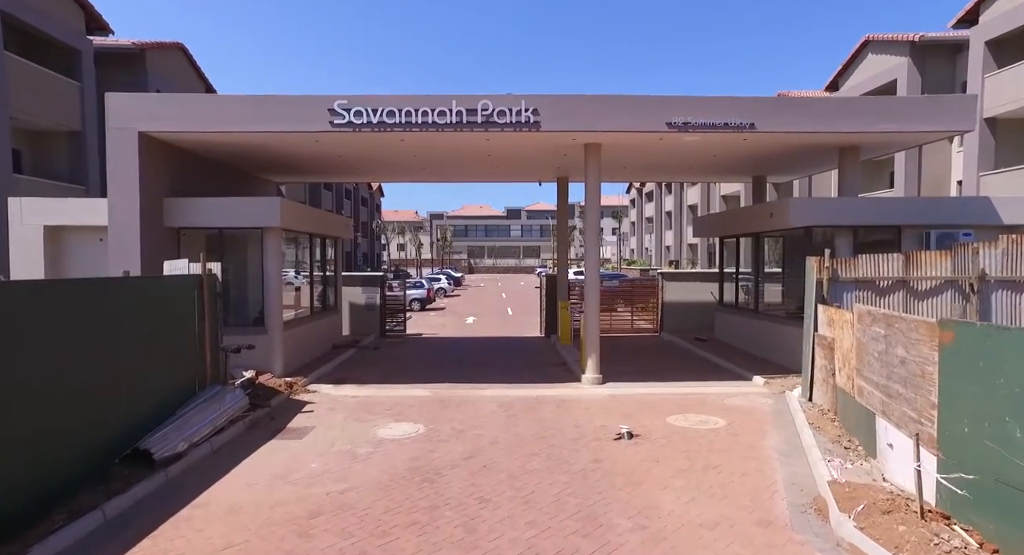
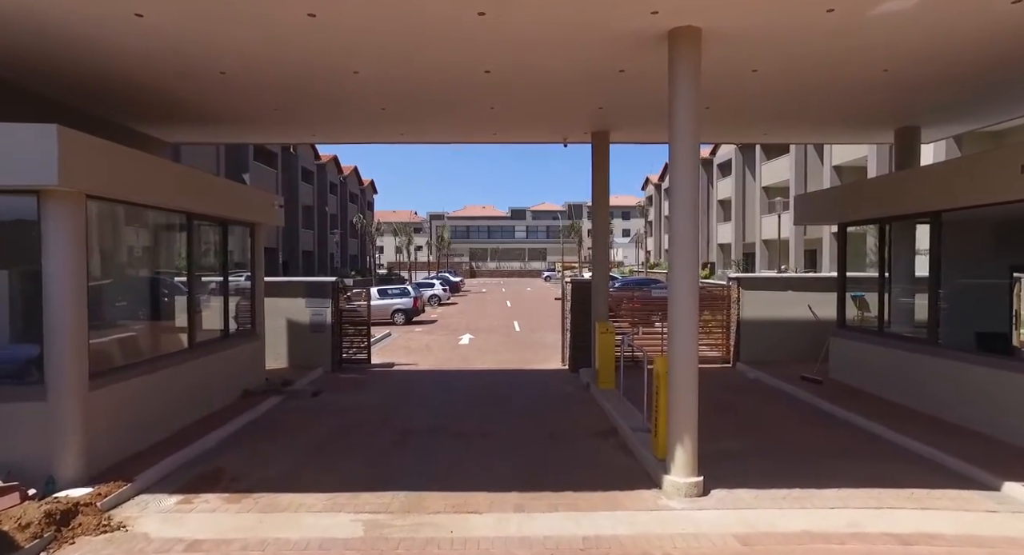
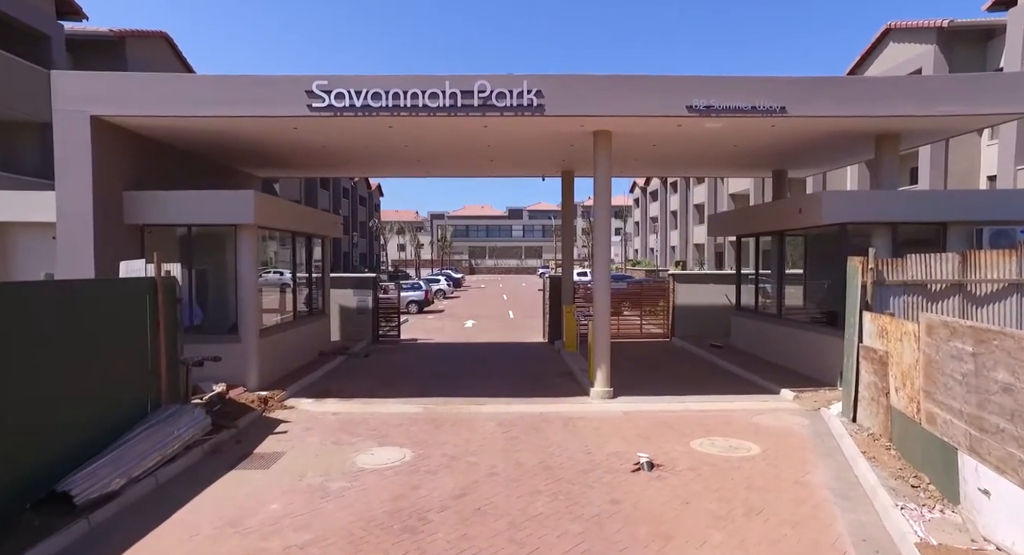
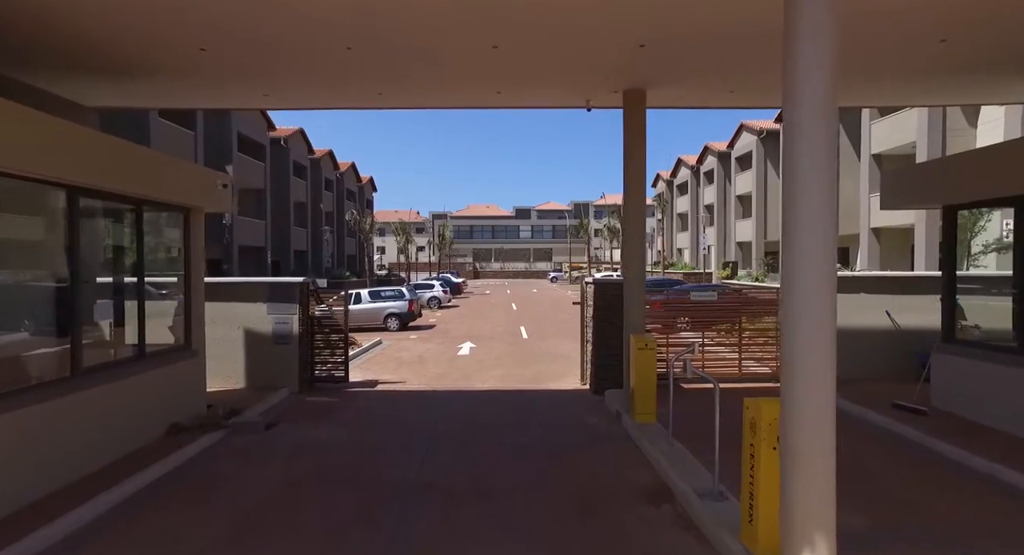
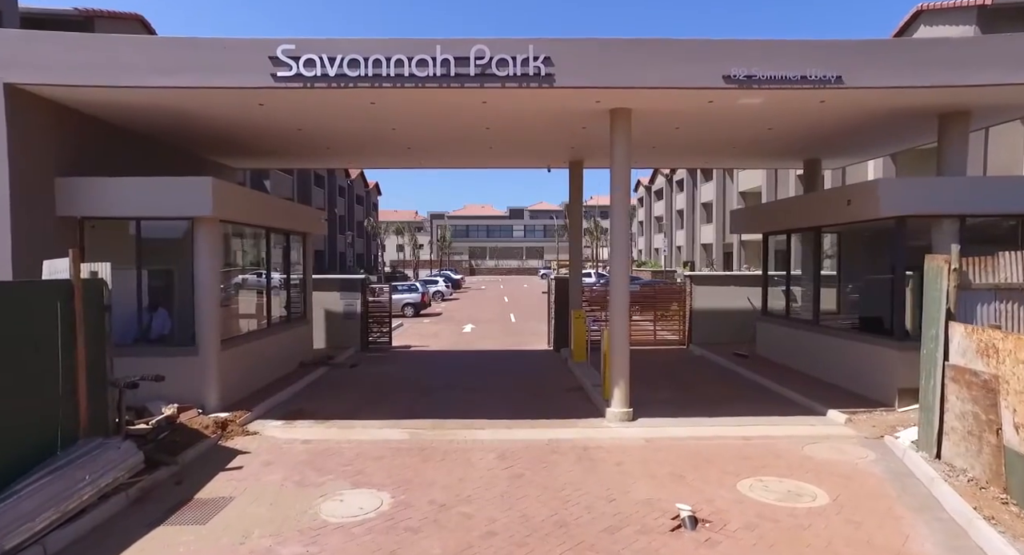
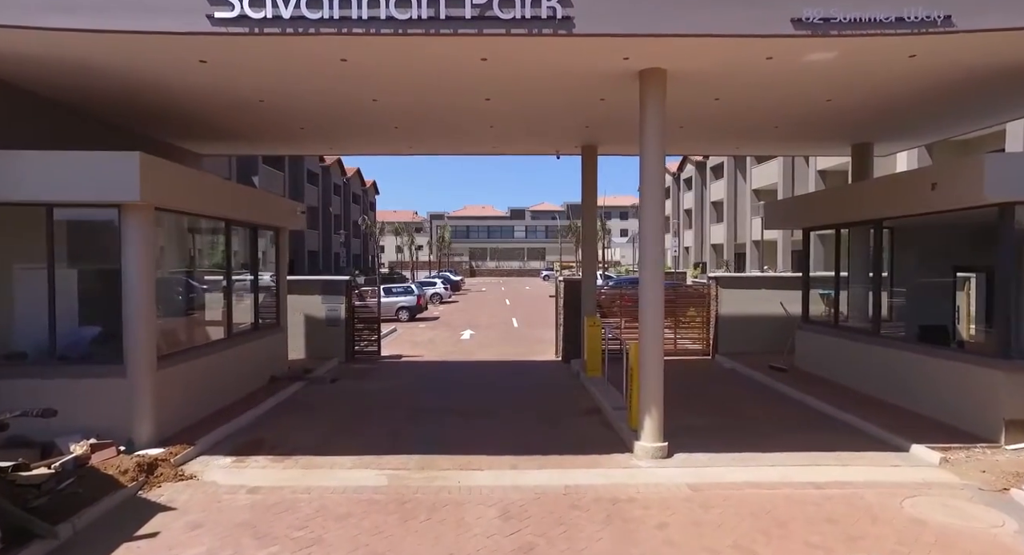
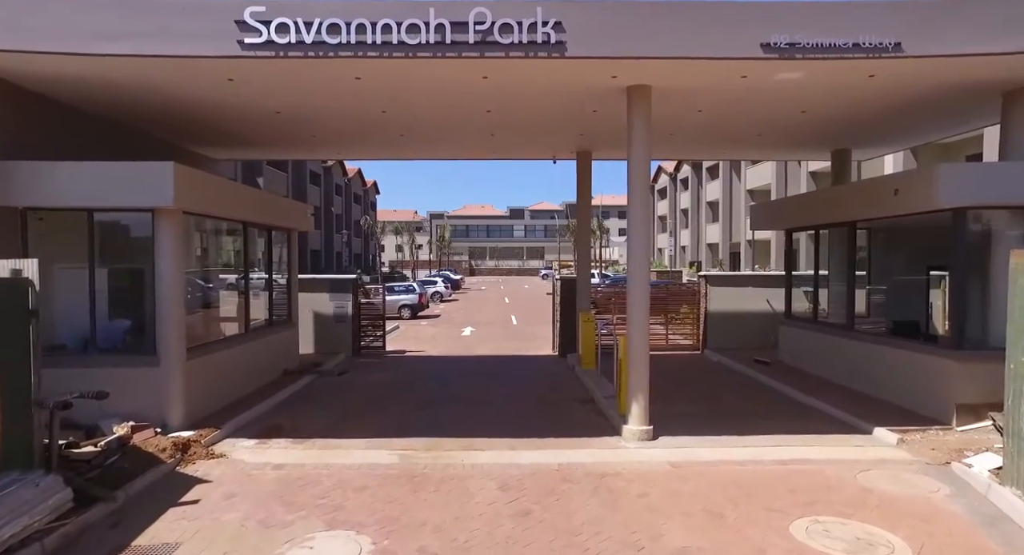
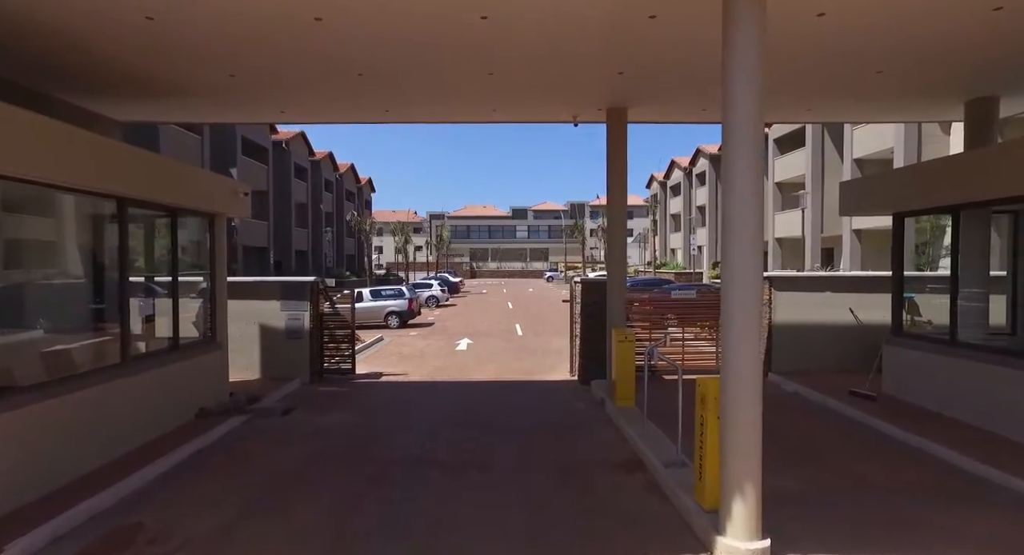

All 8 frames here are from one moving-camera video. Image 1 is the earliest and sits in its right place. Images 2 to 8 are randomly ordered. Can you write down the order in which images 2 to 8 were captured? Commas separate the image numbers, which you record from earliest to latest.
3, 5, 7, 6, 2, 8, 4
